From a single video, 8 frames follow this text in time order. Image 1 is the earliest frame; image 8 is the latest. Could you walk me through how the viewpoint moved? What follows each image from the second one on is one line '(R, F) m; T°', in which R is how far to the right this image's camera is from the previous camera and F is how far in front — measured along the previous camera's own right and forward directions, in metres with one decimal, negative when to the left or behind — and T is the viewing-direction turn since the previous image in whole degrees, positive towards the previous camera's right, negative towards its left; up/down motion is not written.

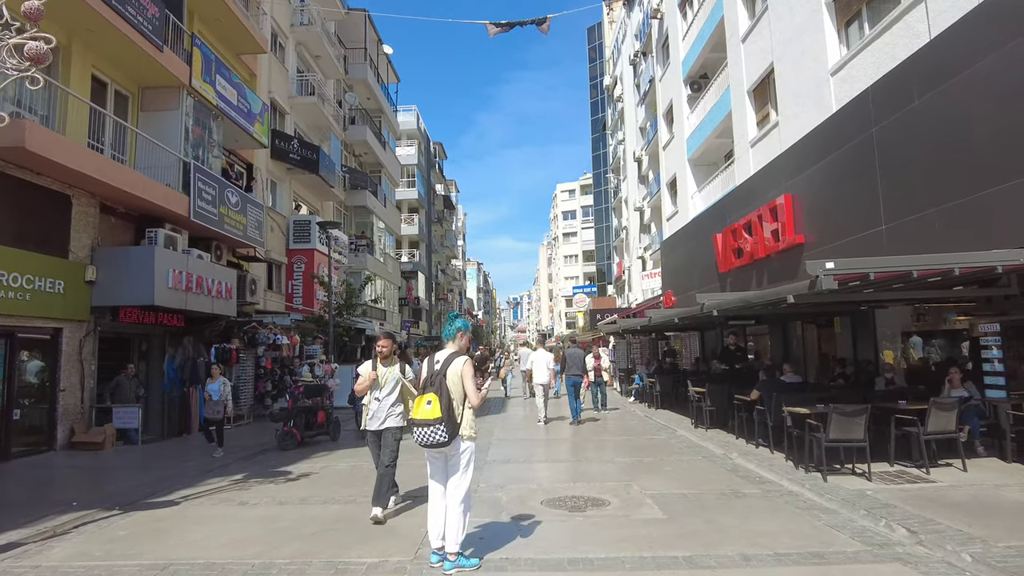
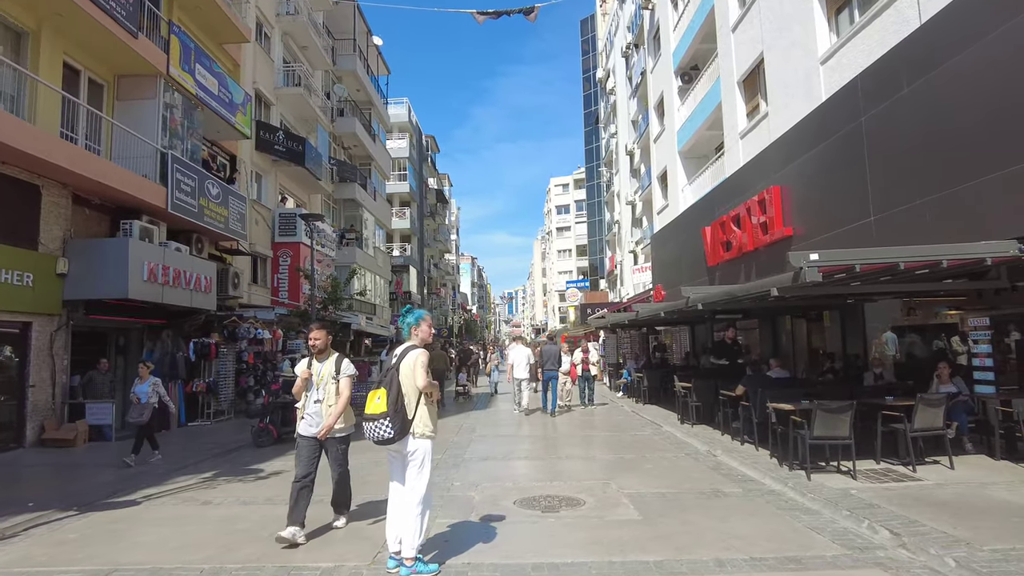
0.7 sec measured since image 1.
(+0.2, +0.3) m; 0°
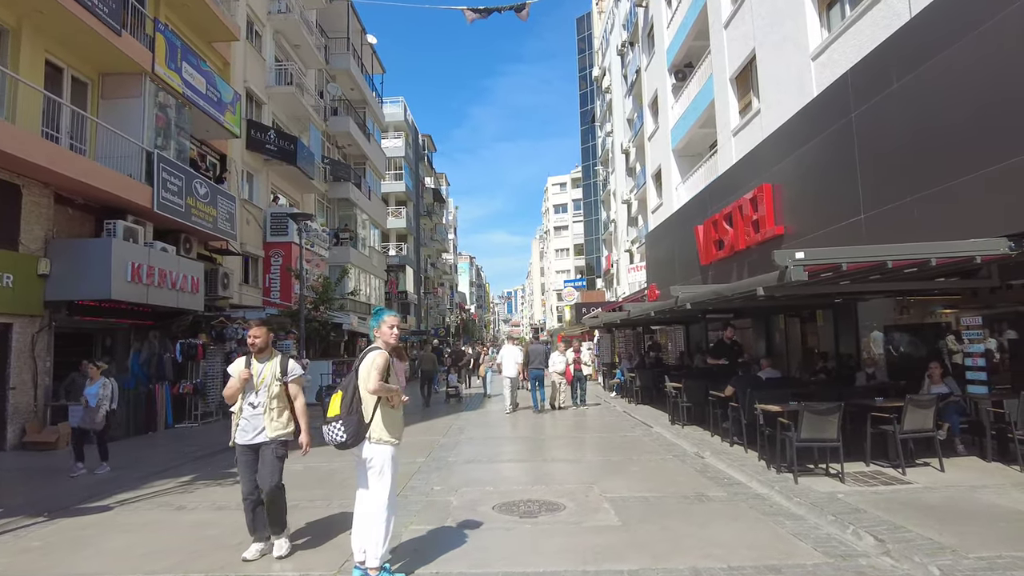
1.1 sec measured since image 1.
(+0.2, +0.1) m; 0°
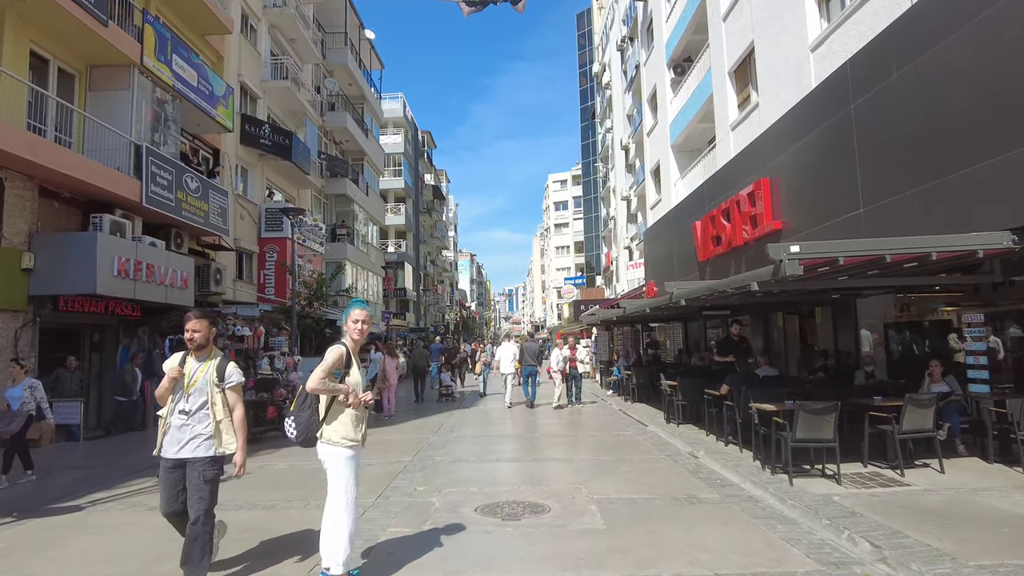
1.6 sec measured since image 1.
(+0.2, +0.2) m; 0°
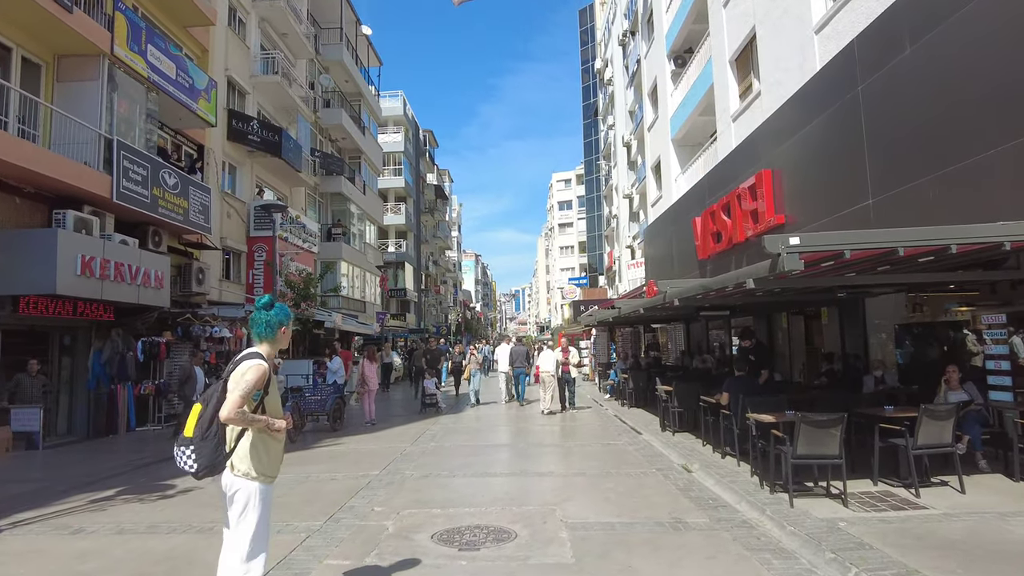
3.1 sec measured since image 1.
(+0.4, +0.7) m; -1°
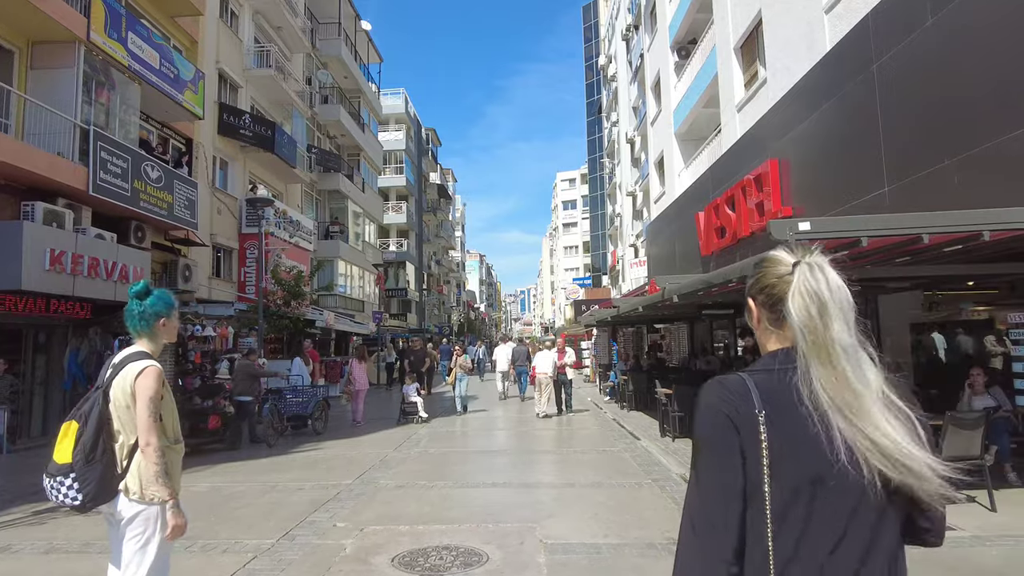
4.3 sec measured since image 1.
(+0.3, +0.6) m; -1°
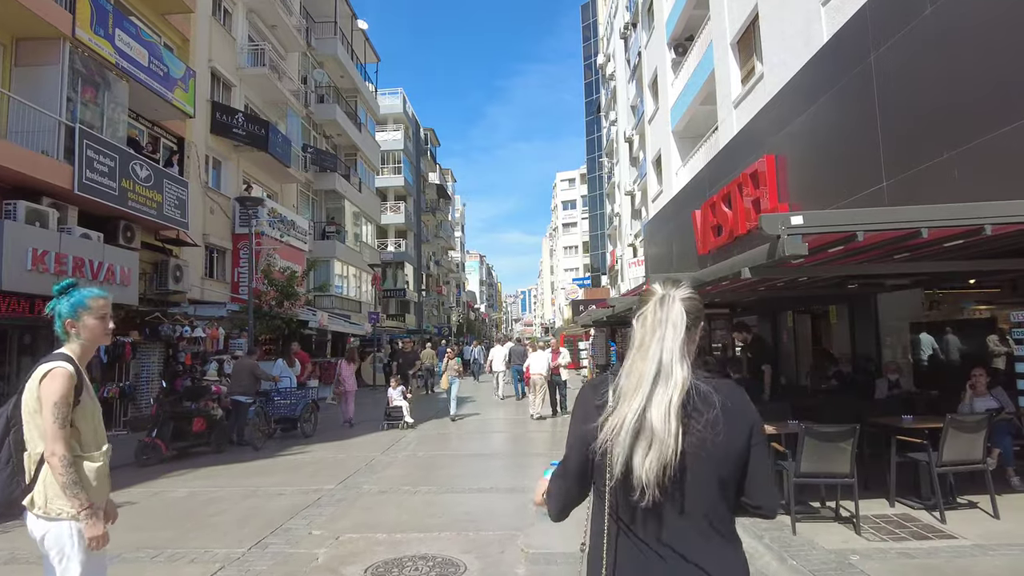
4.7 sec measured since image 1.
(+0.2, +0.2) m; 0°
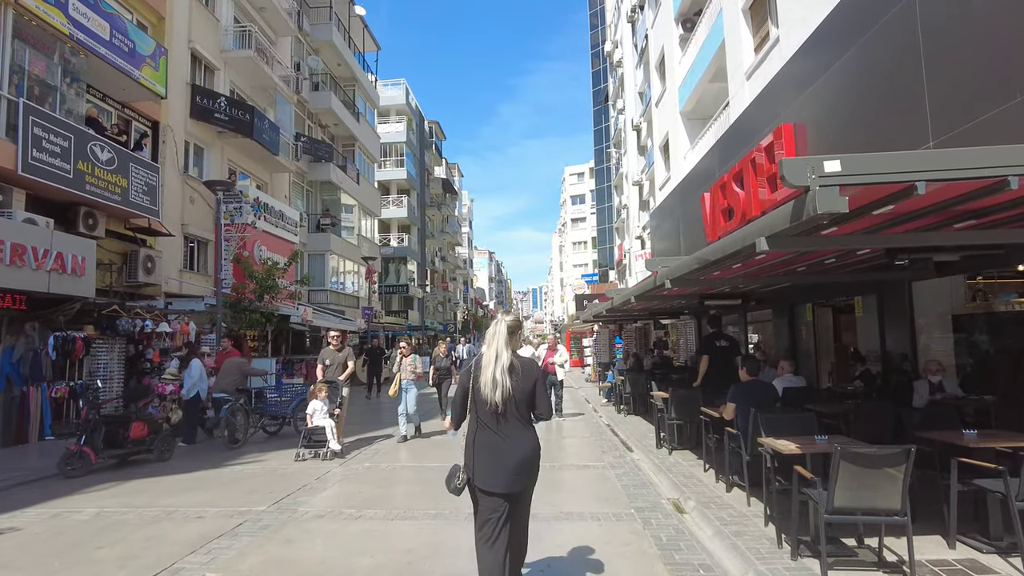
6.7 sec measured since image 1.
(+0.4, +1.2) m; -1°
